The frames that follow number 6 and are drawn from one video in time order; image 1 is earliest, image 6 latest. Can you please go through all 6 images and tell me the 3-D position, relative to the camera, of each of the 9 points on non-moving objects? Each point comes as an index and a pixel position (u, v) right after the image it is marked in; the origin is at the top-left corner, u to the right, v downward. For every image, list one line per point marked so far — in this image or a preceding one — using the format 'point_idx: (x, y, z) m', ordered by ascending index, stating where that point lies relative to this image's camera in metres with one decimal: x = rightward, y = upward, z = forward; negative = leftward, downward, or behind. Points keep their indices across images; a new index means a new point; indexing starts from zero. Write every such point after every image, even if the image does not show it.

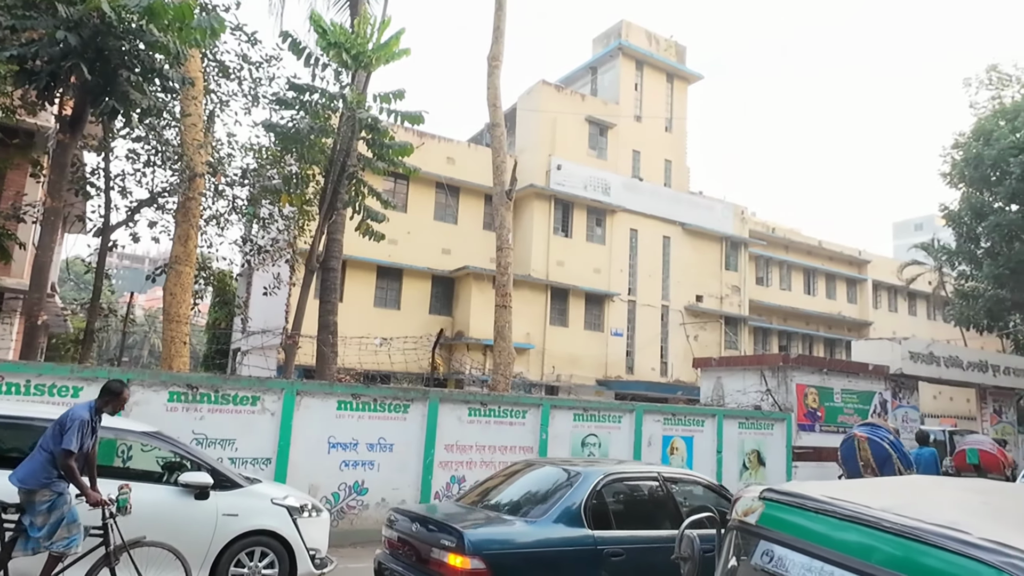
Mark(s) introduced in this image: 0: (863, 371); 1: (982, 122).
0: (+7.3, -1.7, +14.3) m
1: (+13.6, +4.8, +19.9) m
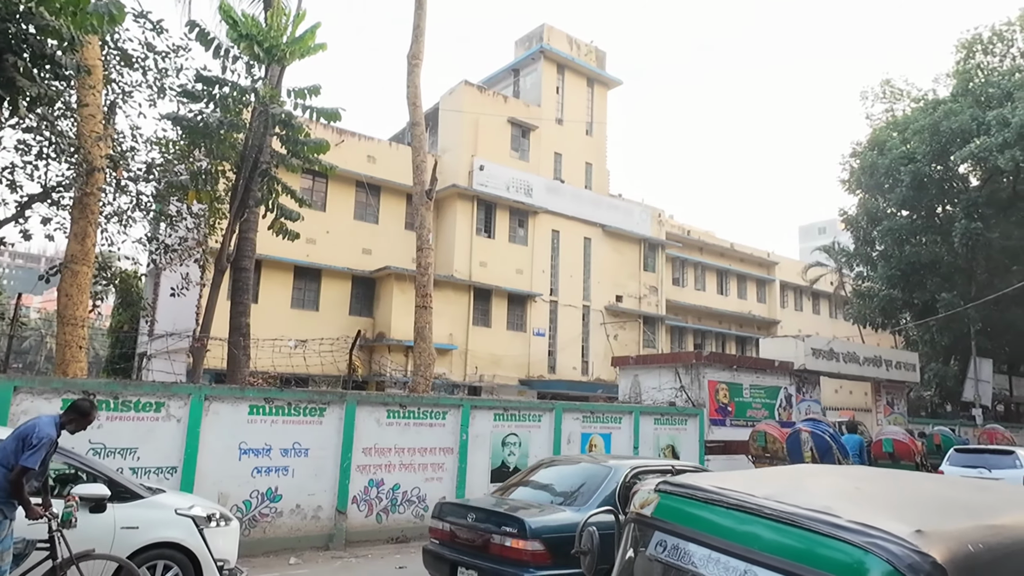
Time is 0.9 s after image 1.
0: (+5.6, -1.7, +15.0) m
1: (+11.3, +4.8, +21.3) m
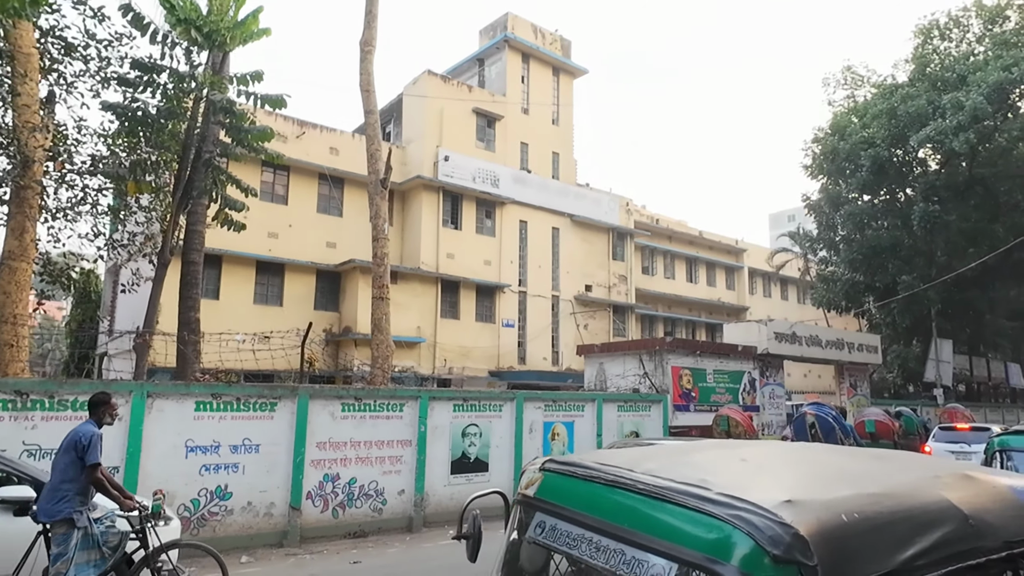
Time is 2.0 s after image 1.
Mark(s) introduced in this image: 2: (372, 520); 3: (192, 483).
0: (+4.8, -1.4, +15.1) m
1: (+10.2, +5.3, +21.5) m
2: (-1.9, -3.2, +9.3) m
3: (-3.7, -2.3, +7.9) m
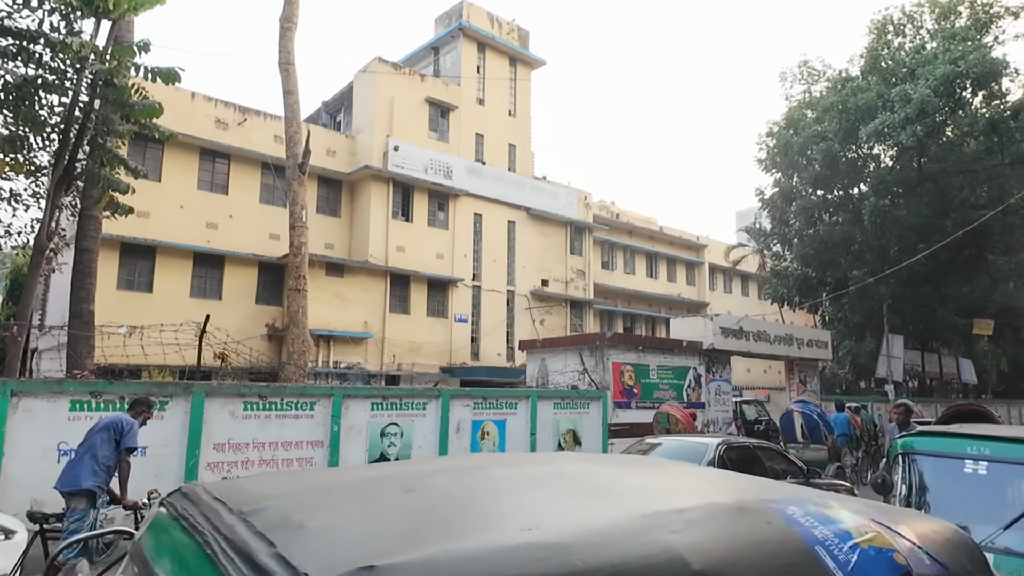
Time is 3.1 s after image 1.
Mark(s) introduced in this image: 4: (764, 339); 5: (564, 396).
0: (+3.5, -1.3, +14.7) m
1: (+8.7, +5.4, +21.3) m
2: (-3.0, -3.0, +8.7) m
3: (-4.7, -2.1, +7.2) m
4: (+6.2, -1.3, +16.9) m
5: (+0.9, -1.9, +12.3) m
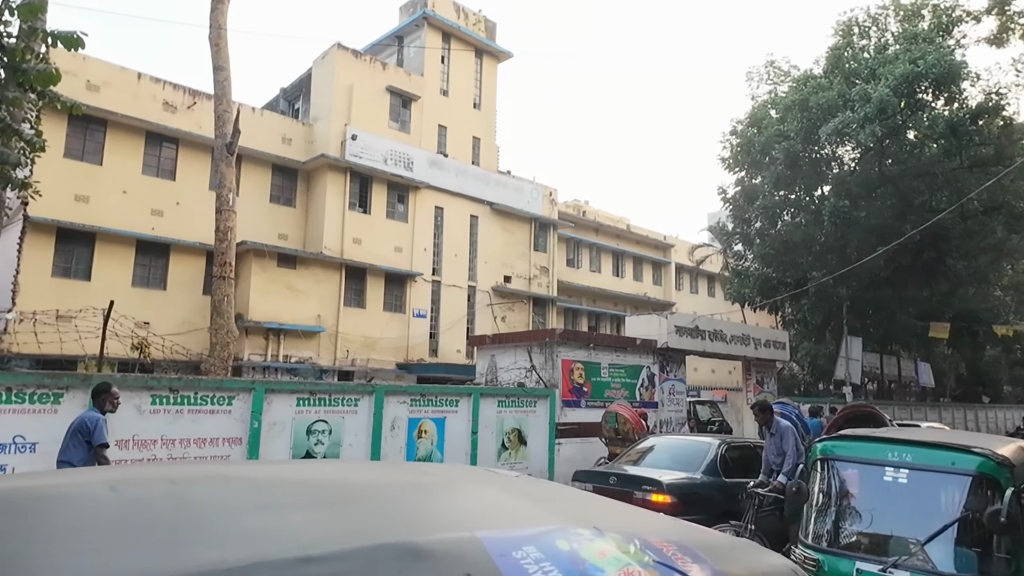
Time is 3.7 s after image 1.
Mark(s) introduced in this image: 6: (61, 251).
0: (+2.5, -1.2, +14.4) m
1: (+7.5, +5.4, +21.1) m
2: (-3.9, -2.9, +8.2) m
3: (-5.5, -1.9, +6.6) m
4: (+5.1, -1.2, +16.6) m
5: (0.0, -1.8, +11.9) m
6: (-11.7, +1.0, +17.9) m
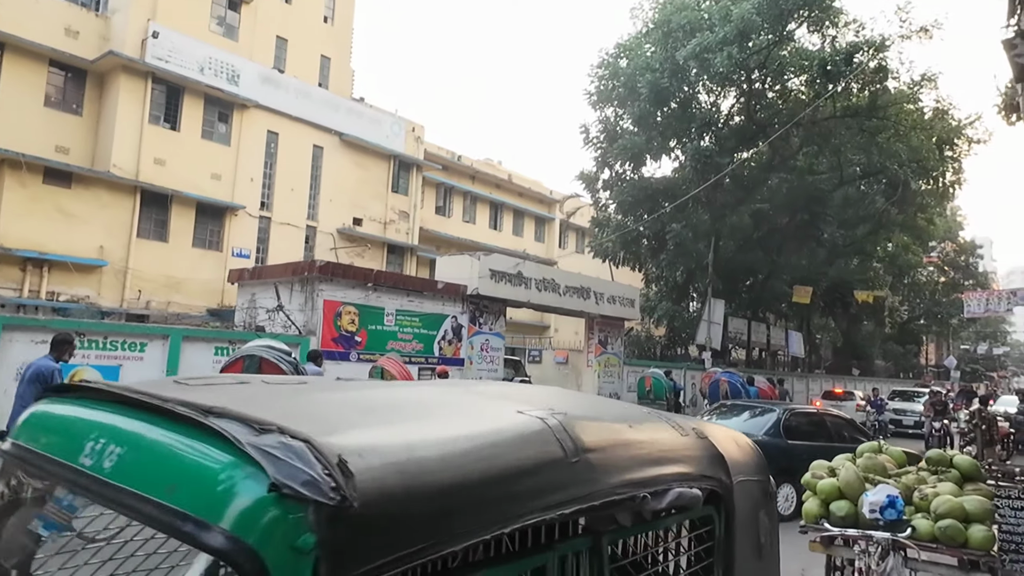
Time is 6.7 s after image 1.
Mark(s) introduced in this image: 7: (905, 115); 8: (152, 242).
0: (-1.4, 0.0, +11.8) m
1: (+3.1, +6.8, +18.8) m
2: (-7.1, -1.7, +5.1) m
3: (-8.5, -0.8, +3.3) m
4: (+0.9, 0.0, +14.4) m
5: (-3.7, -0.7, +9.2) m
6: (-15.8, +2.9, +13.6) m
7: (+10.8, +4.8, +18.8) m
8: (-9.8, +1.3, +18.8) m
